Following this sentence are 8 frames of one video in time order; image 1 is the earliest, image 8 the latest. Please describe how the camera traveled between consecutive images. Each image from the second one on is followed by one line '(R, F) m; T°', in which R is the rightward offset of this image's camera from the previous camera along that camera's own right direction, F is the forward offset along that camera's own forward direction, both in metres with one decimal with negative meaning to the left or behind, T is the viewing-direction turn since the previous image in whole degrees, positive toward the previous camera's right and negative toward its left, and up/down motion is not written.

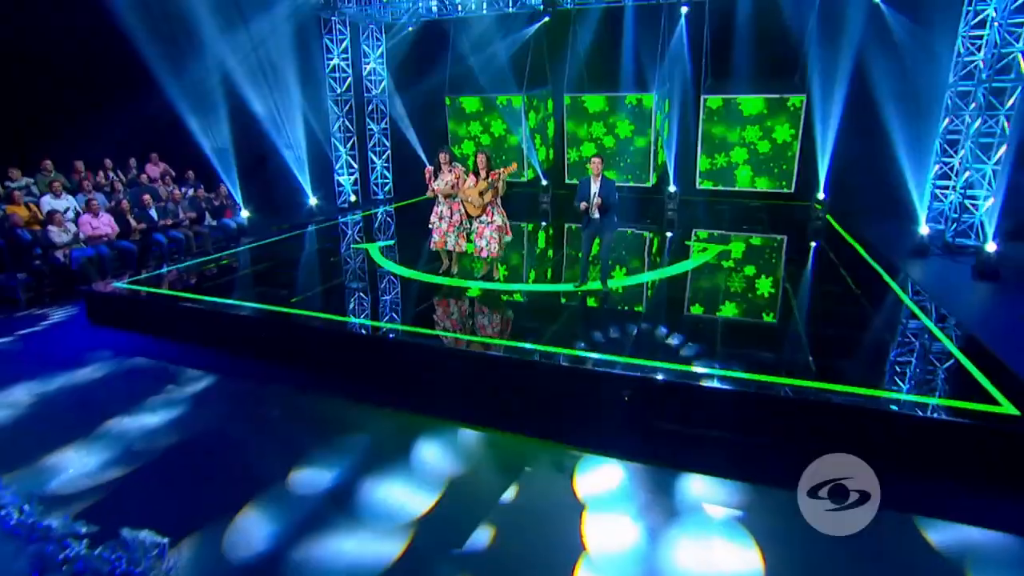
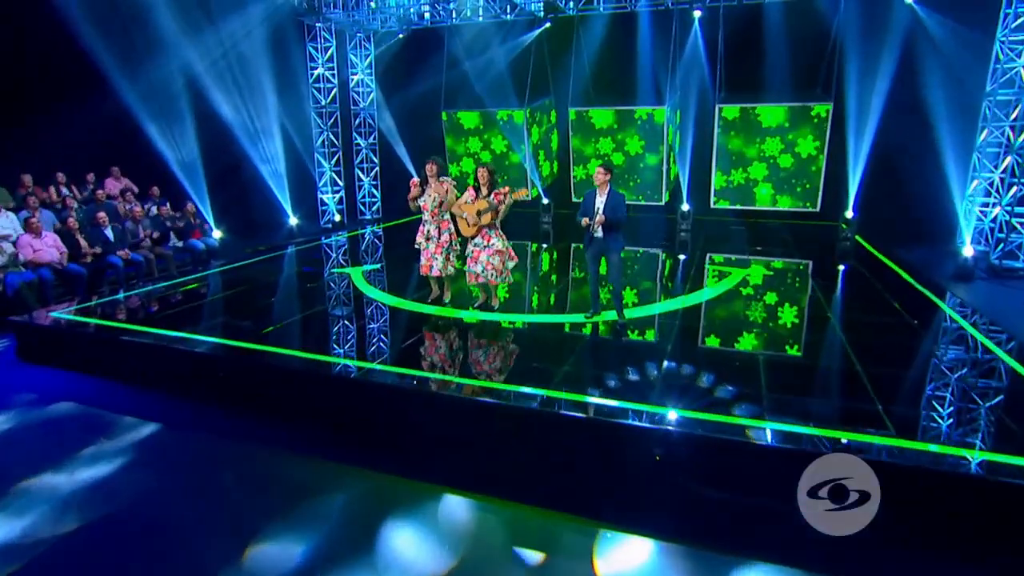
(0.0, +0.9) m; 0°
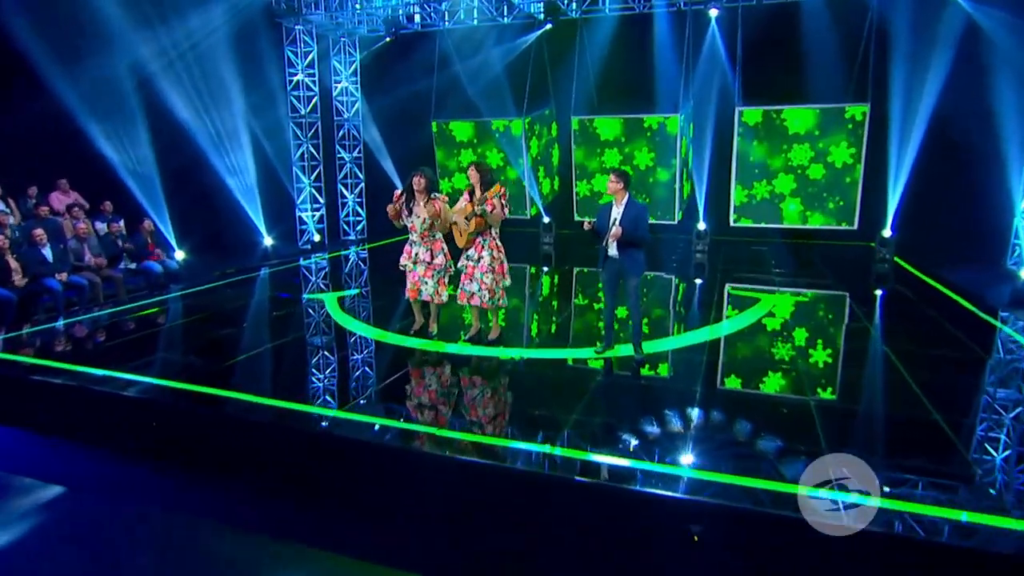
(0.0, +1.0) m; 0°
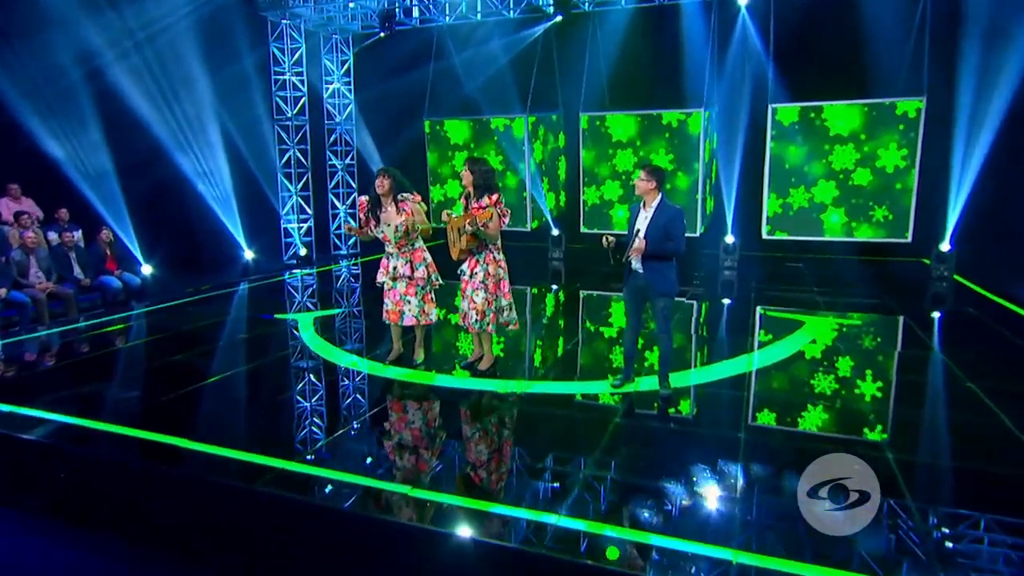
(+0.1, +0.9) m; -1°
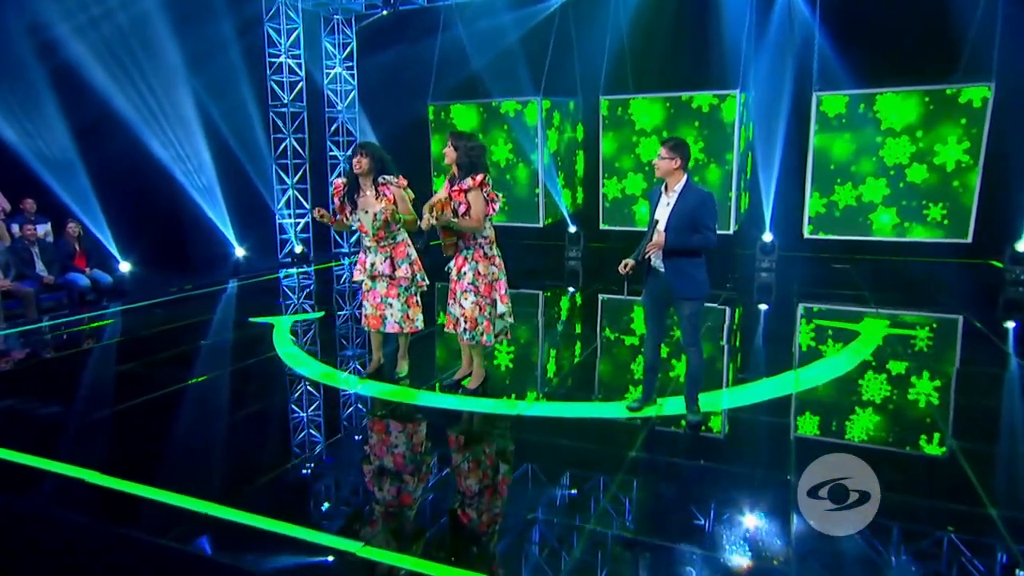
(+0.2, +0.8) m; -2°
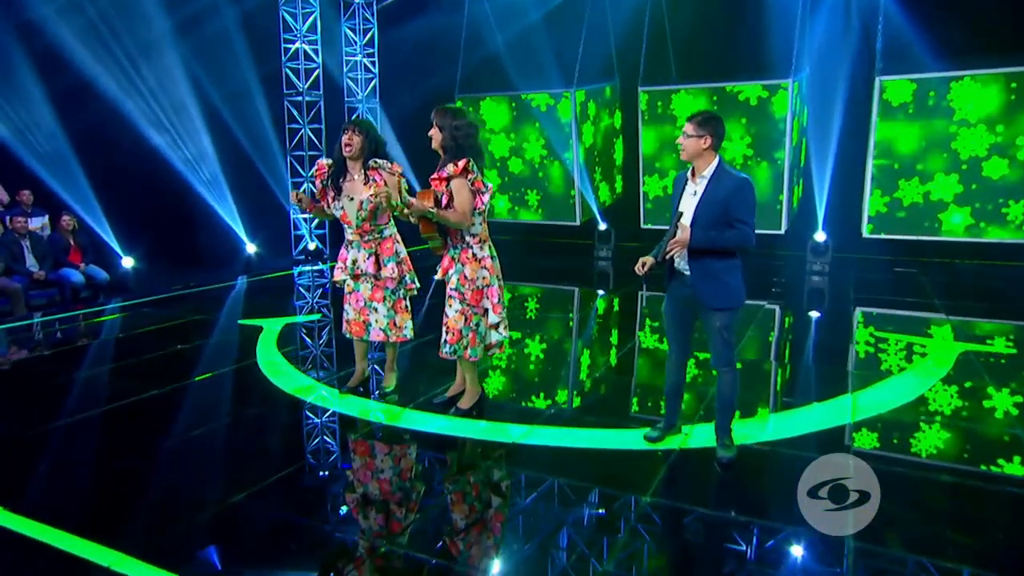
(+0.2, +0.6) m; -4°
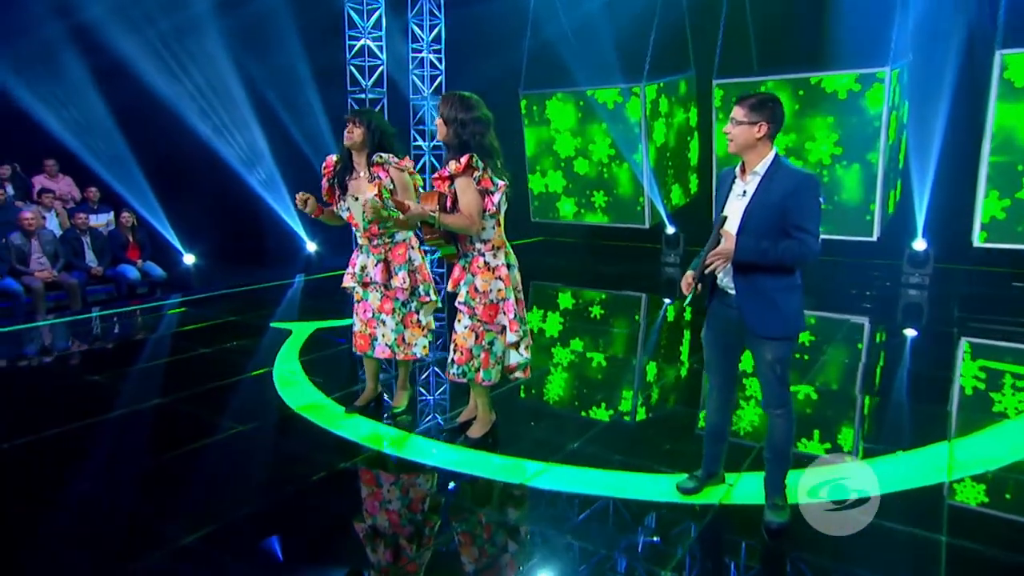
(+0.3, +0.4) m; -8°
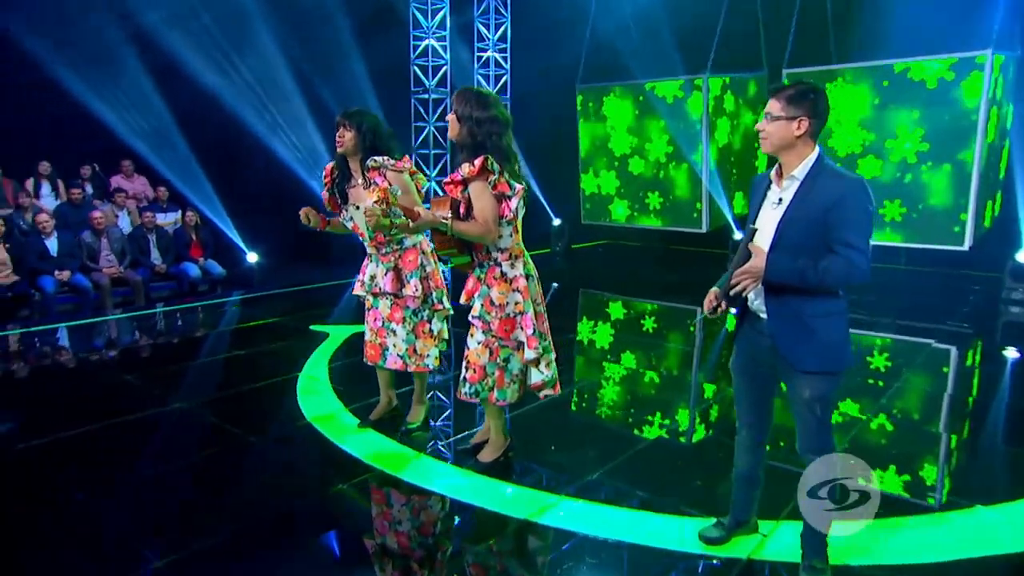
(+0.3, +0.2) m; -7°
